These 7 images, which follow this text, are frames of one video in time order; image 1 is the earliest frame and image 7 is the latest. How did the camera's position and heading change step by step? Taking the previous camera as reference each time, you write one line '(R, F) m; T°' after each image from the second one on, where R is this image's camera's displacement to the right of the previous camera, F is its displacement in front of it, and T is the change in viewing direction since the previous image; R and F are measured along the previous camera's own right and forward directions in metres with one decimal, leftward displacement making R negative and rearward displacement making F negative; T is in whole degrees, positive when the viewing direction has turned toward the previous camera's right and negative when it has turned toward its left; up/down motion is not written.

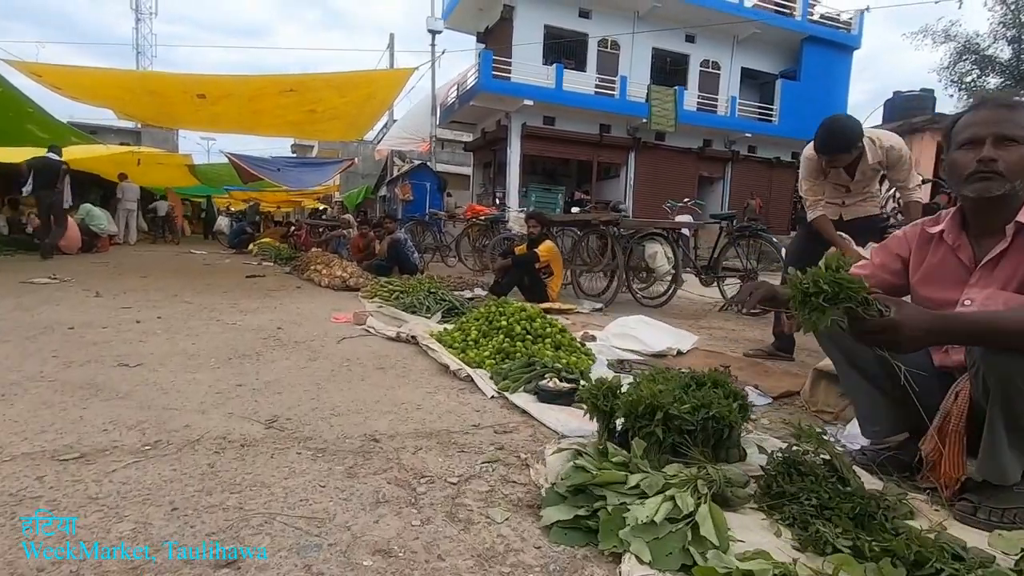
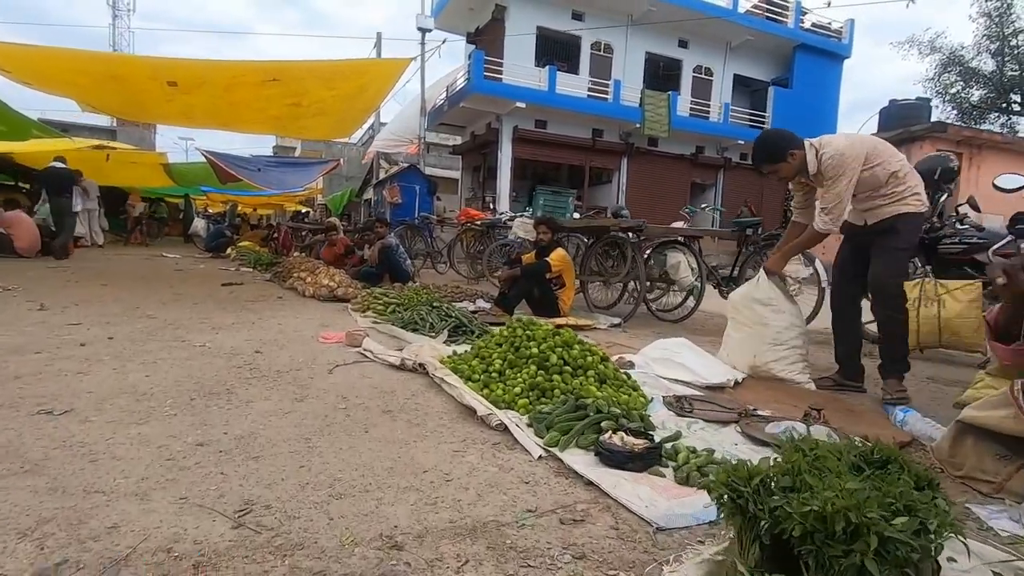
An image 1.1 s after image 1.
(-0.3, +0.6) m; +2°
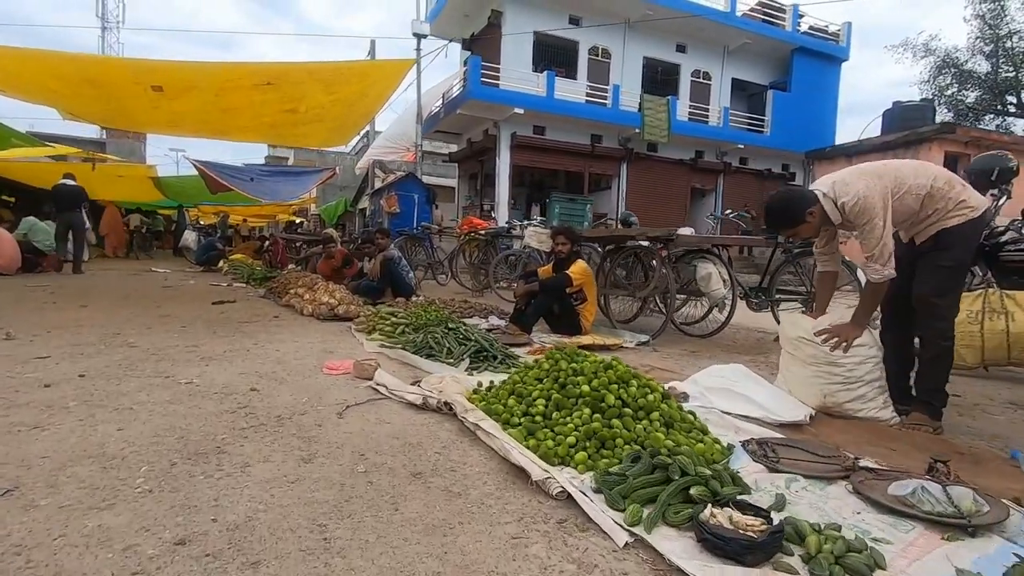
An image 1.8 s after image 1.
(-0.2, +0.4) m; +1°
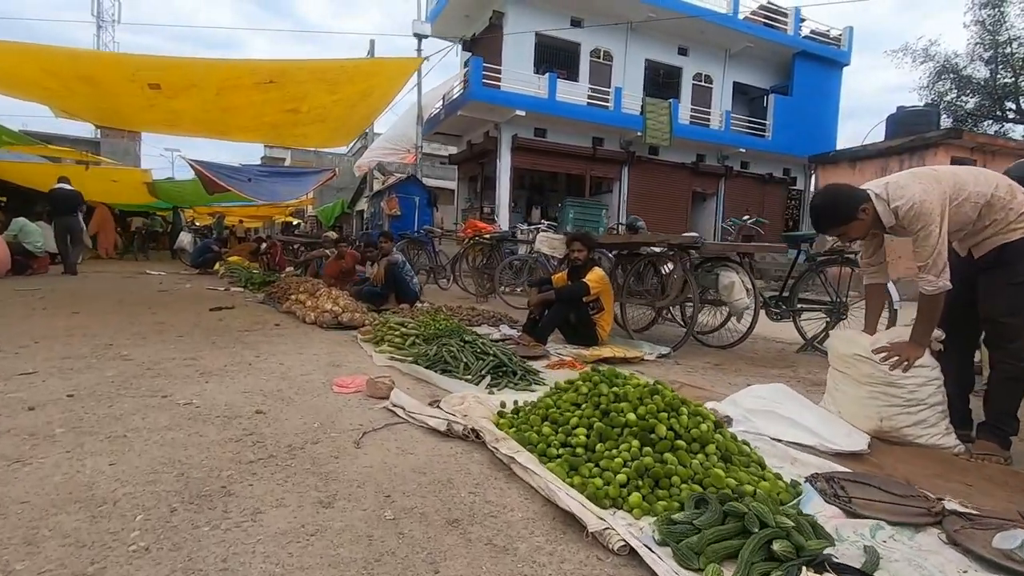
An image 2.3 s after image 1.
(-0.2, +0.2) m; 0°
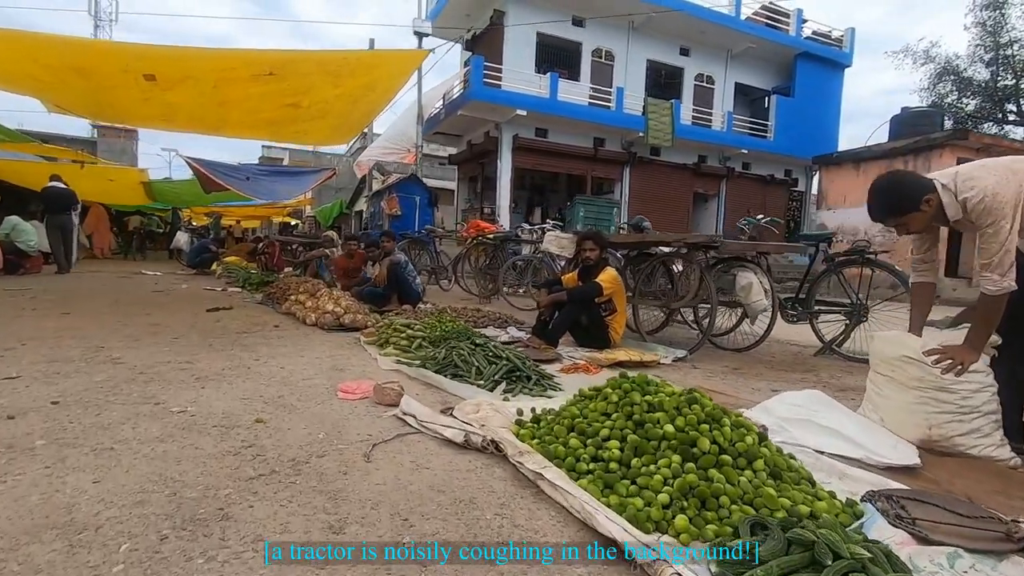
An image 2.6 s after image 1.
(-0.1, +0.2) m; 0°
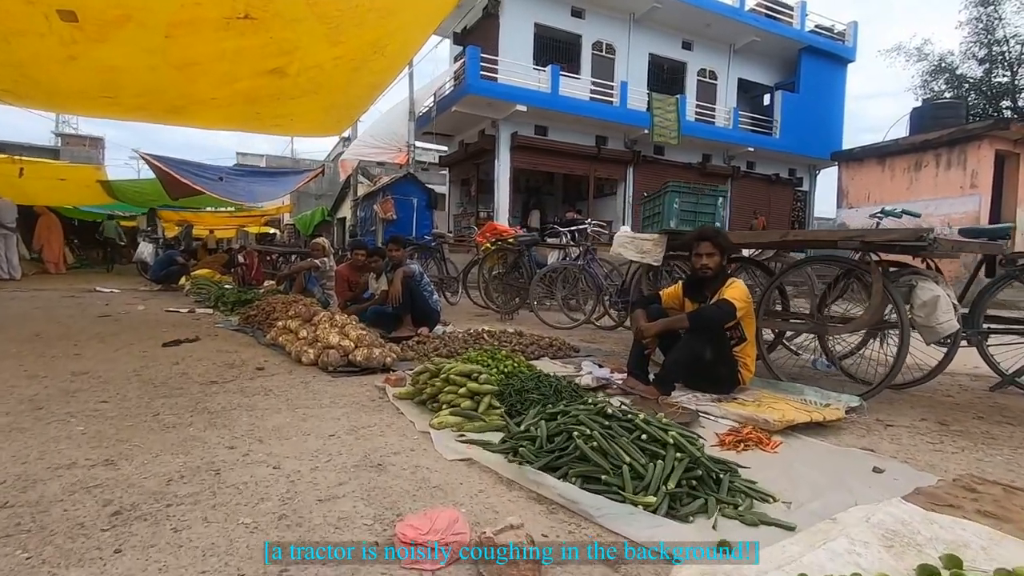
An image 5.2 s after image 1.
(-0.7, +1.5) m; +2°
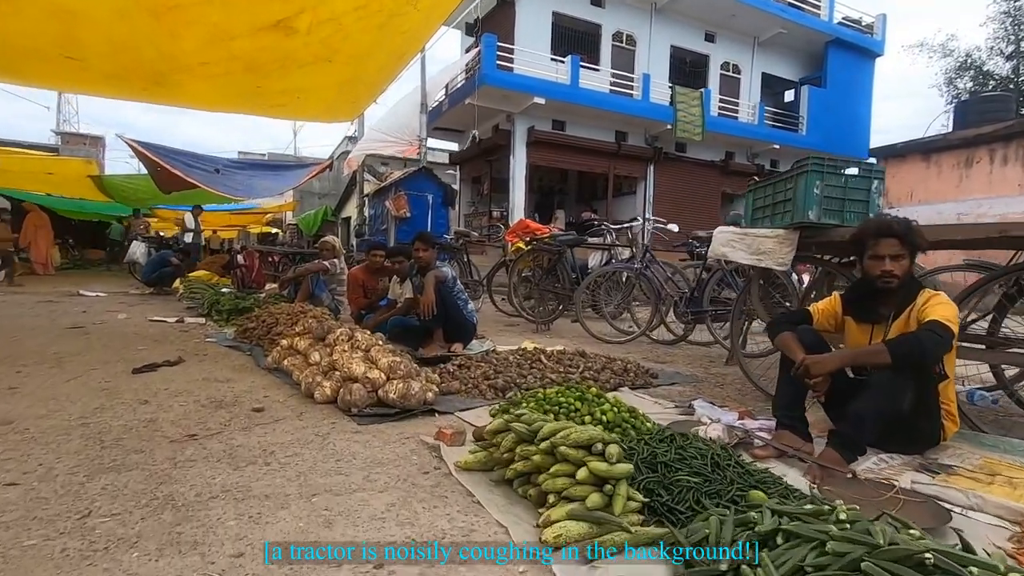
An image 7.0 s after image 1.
(-0.5, +1.0) m; 0°
